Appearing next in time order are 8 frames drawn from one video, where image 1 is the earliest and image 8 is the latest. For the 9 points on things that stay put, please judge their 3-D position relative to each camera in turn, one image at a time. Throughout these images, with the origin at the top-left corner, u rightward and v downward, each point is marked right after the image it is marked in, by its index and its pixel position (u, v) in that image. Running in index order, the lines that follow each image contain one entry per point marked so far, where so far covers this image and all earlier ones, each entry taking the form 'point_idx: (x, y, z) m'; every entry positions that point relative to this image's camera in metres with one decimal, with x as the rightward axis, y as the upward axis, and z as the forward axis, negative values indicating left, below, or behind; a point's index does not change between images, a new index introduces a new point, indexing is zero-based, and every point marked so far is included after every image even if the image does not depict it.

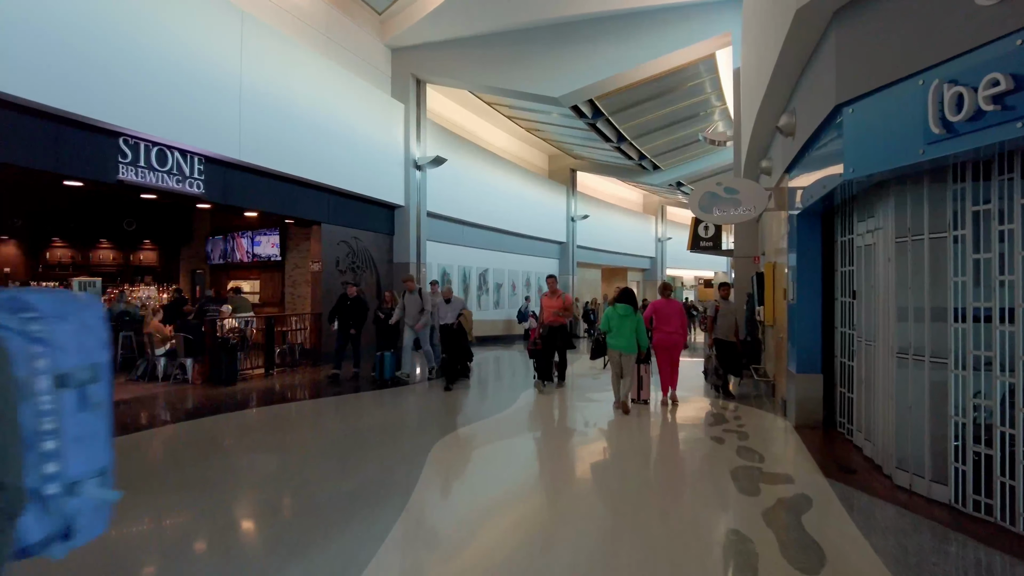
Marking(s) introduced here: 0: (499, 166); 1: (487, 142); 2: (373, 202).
0: (-0.3, +3.3, +18.4) m
1: (-0.7, +4.0, +18.5) m
2: (-2.7, +1.7, +13.1) m
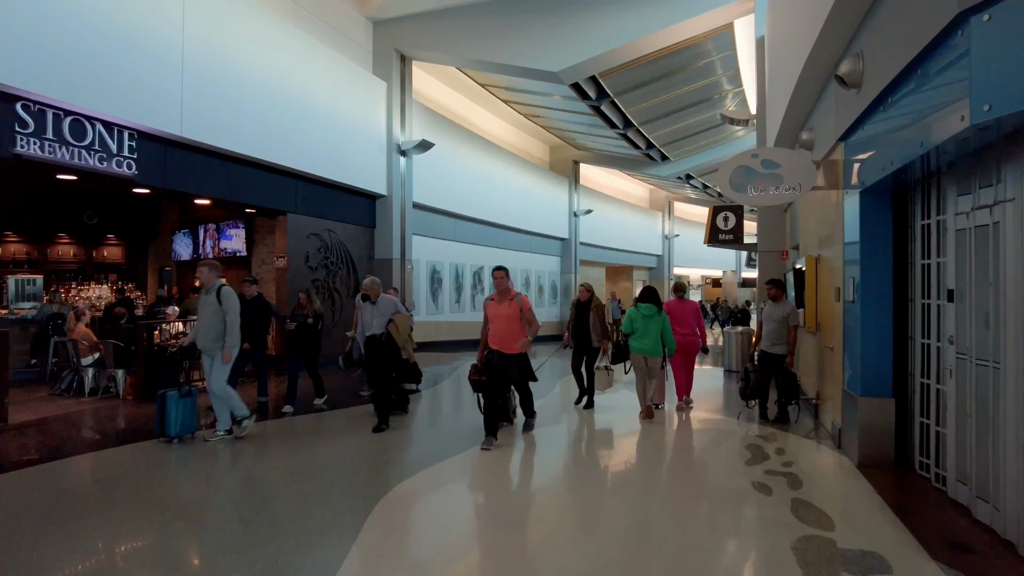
0: (-0.4, +3.3, +17.1) m
1: (-0.8, +4.0, +17.1) m
2: (-2.8, +1.7, +11.7) m
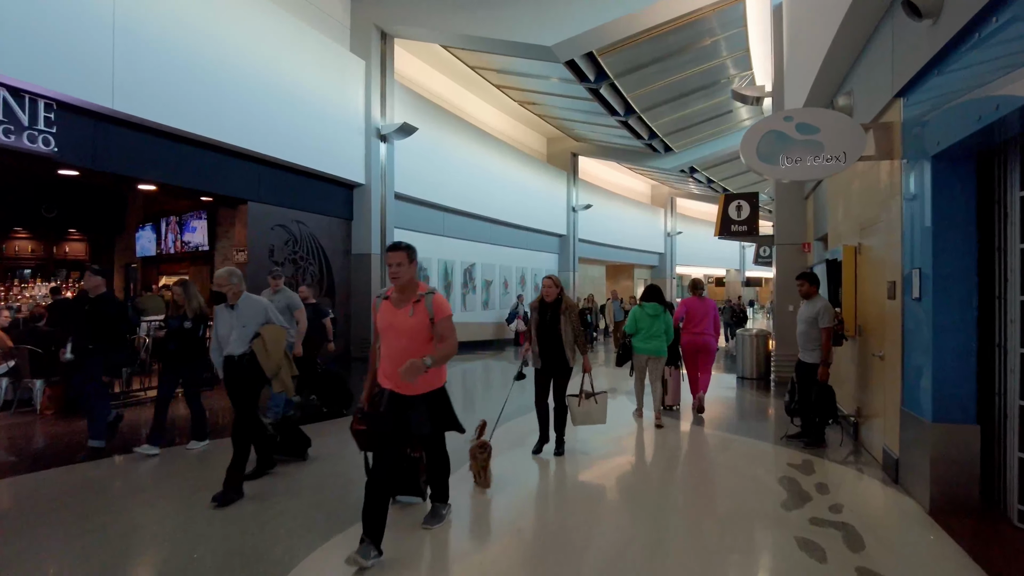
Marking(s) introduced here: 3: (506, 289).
0: (-0.5, +3.3, +16.0) m
1: (-0.9, +4.0, +16.1) m
2: (-3.0, +1.7, +10.7) m
3: (-0.1, 0.0, +17.7) m
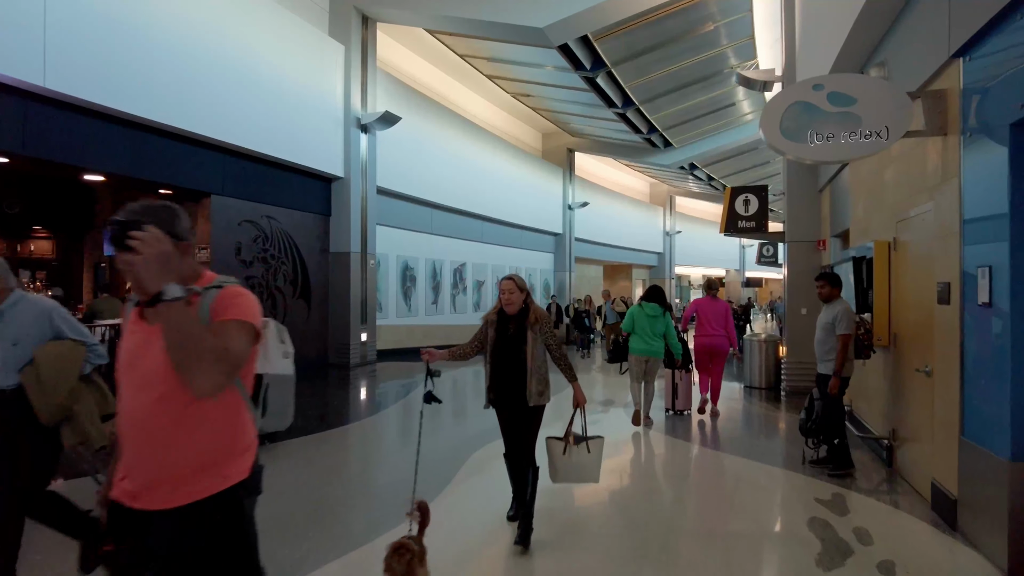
0: (-0.7, +3.3, +15.3) m
1: (-1.1, +4.0, +15.3) m
2: (-3.1, +1.7, +9.9) m
3: (-0.3, 0.0, +16.9) m
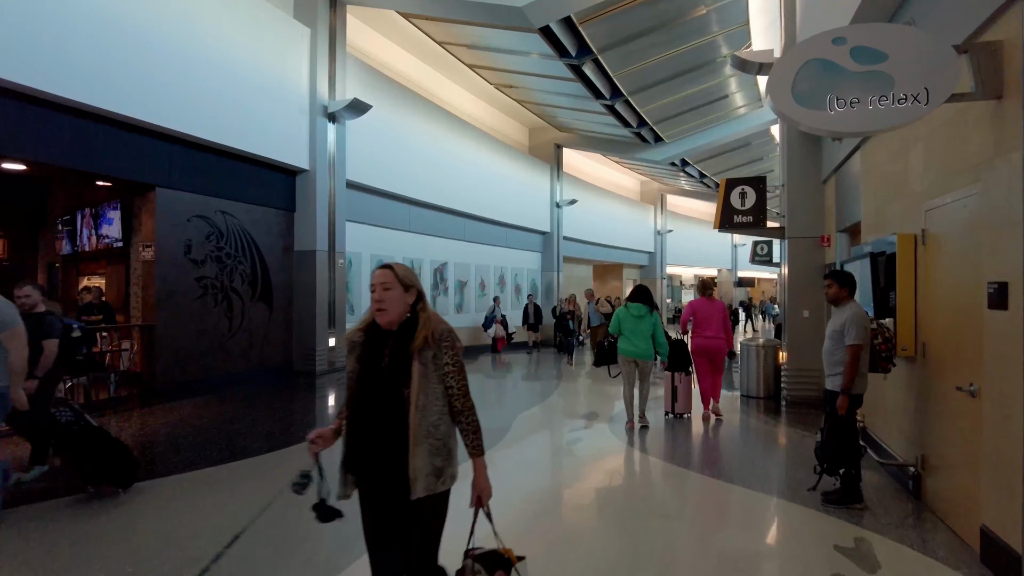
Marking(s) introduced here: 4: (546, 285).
0: (-1.1, +3.3, +14.5) m
1: (-1.5, +4.0, +14.6) m
2: (-3.4, +1.7, +9.2) m
3: (-0.7, -0.1, +16.2) m
4: (+1.0, +0.1, +19.7) m
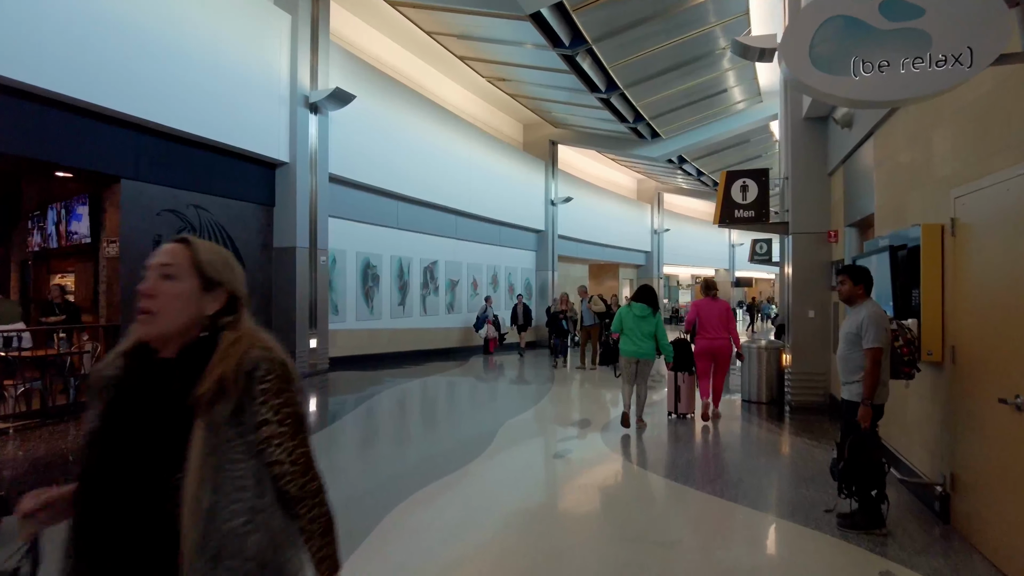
0: (-1.2, +3.3, +14.1) m
1: (-1.6, +4.0, +14.1) m
2: (-3.6, +1.7, +8.7) m
3: (-0.8, 0.0, +15.7) m
4: (+0.8, +0.1, +19.2) m
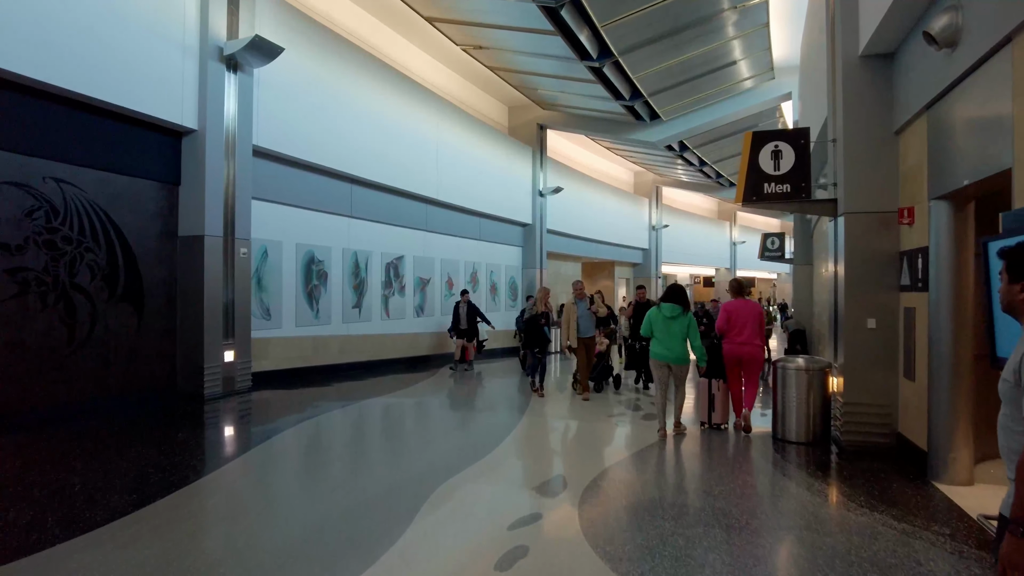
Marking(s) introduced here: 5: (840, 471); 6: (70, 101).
0: (-1.6, +3.3, +12.2) m
1: (-2.0, +4.0, +12.2) m
2: (-3.9, +1.7, +6.8) m
3: (-1.2, 0.0, +13.9) m
4: (+0.4, +0.1, +17.3) m
5: (+2.3, -1.3, +4.7) m
6: (-4.1, +1.7, +6.5) m
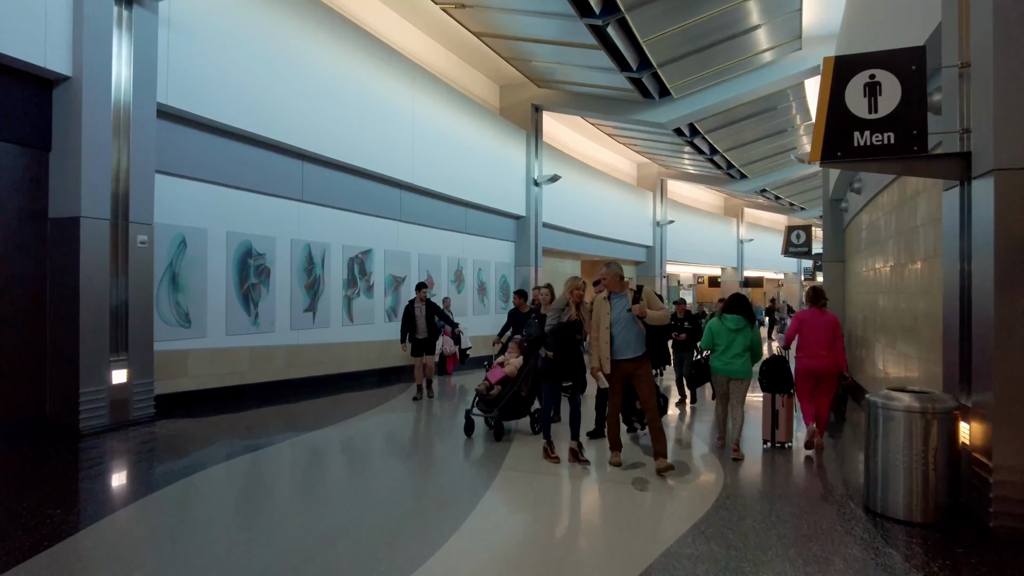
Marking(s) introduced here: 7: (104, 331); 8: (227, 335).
0: (-1.8, +3.3, +10.3) m
1: (-2.2, +4.0, +10.4) m
2: (-4.1, +1.7, +5.0) m
3: (-1.4, 0.0, +12.0) m
4: (+0.2, +0.1, +15.5) m
5: (+2.1, -1.3, +2.9) m
6: (-4.3, +1.7, +4.6) m
7: (-3.4, -0.4, +5.8) m
8: (-3.1, -0.5, +7.6) m
